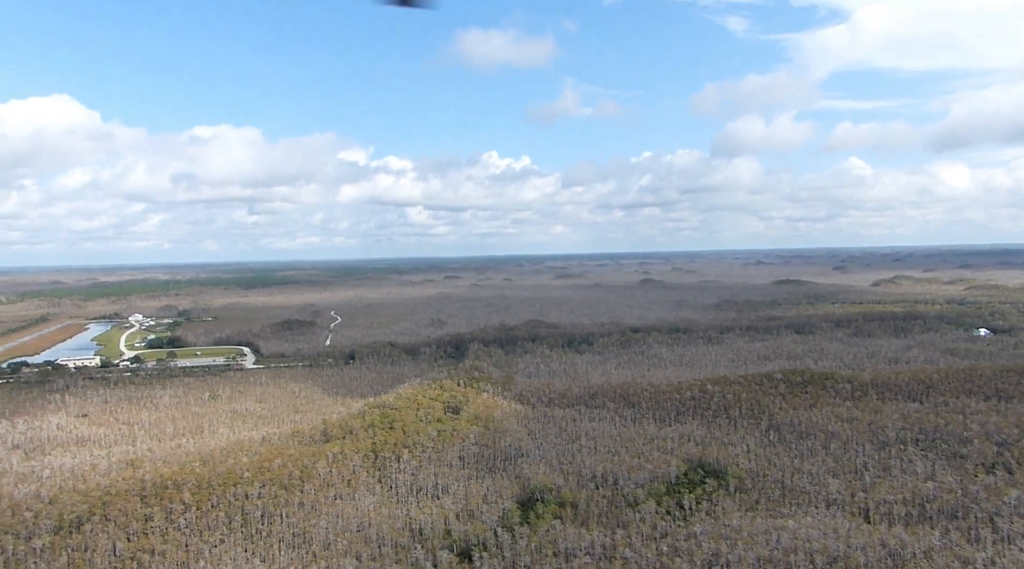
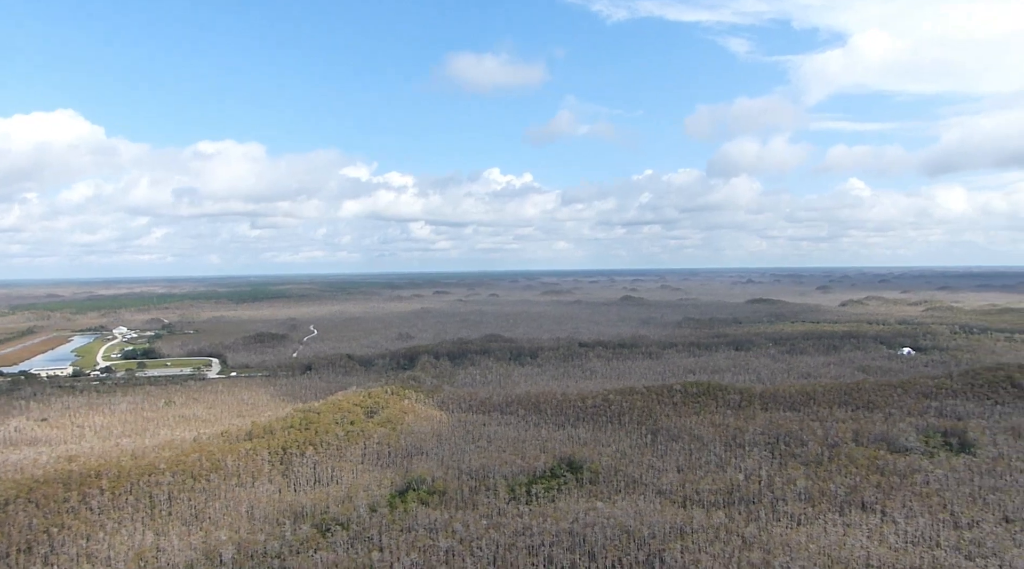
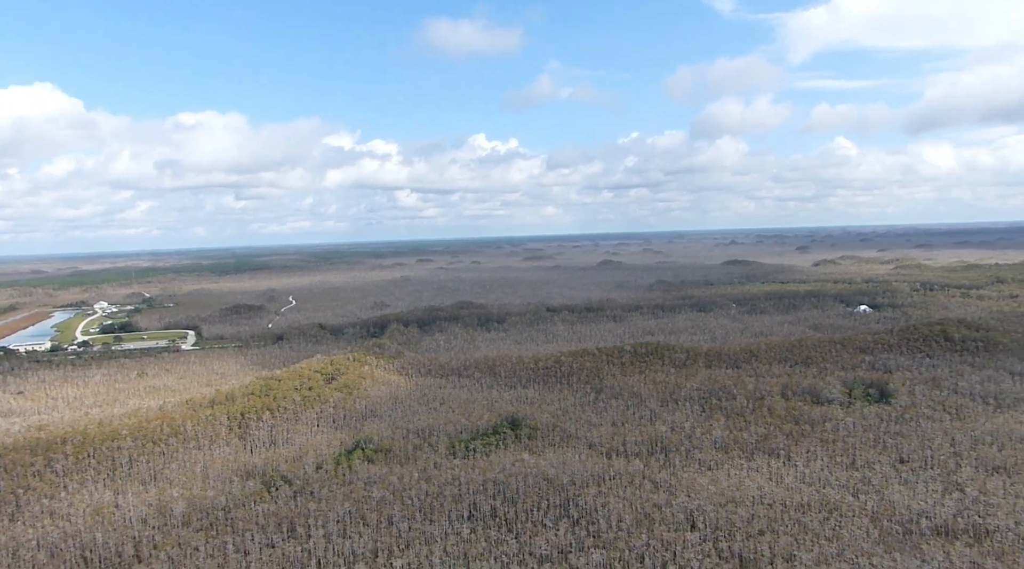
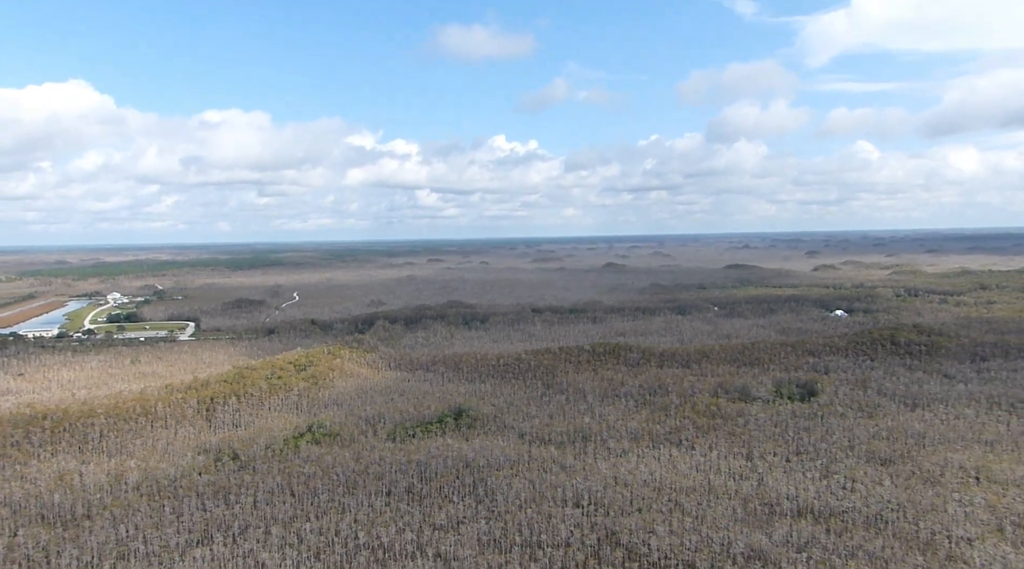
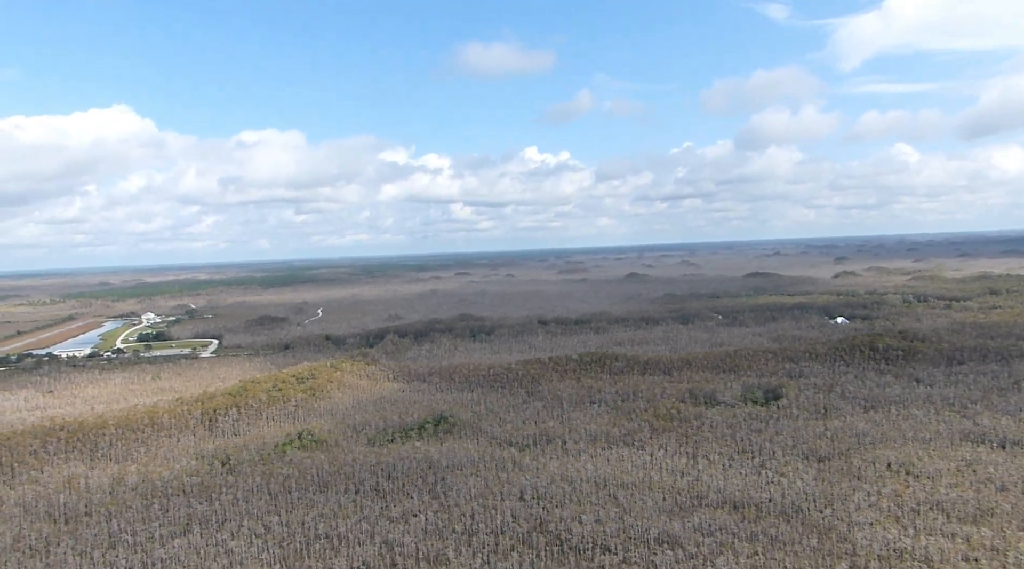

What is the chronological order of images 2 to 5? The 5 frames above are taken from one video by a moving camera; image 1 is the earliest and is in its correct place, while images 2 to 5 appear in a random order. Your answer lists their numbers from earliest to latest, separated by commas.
2, 3, 4, 5
